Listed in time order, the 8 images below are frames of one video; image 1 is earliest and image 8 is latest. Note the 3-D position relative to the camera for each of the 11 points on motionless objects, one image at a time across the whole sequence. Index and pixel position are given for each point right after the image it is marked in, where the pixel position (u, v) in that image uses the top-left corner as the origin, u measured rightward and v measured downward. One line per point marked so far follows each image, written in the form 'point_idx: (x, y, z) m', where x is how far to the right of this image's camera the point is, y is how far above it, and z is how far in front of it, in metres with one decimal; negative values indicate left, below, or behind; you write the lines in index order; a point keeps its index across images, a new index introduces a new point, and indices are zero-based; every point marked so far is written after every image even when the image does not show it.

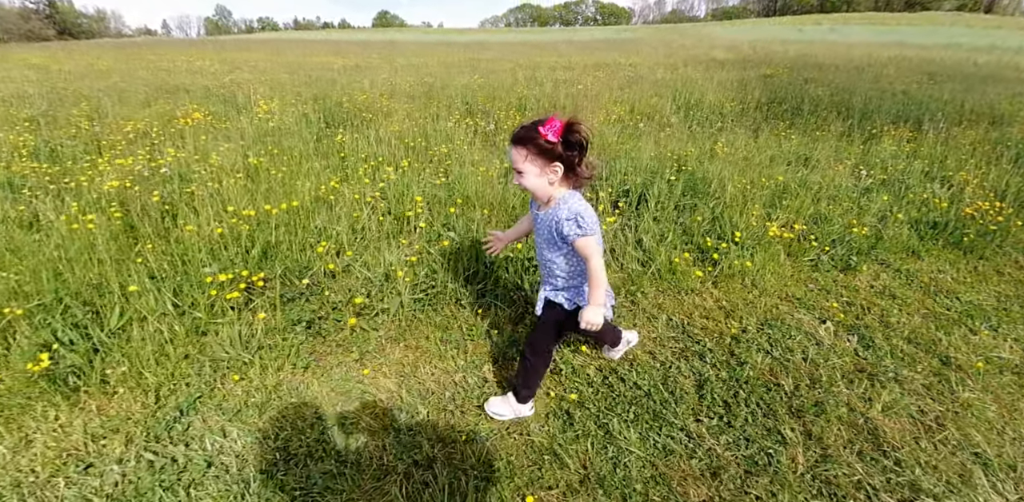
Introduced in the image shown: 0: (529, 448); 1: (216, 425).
0: (+0.1, -0.7, +1.8) m
1: (-1.1, -0.7, +1.9) m
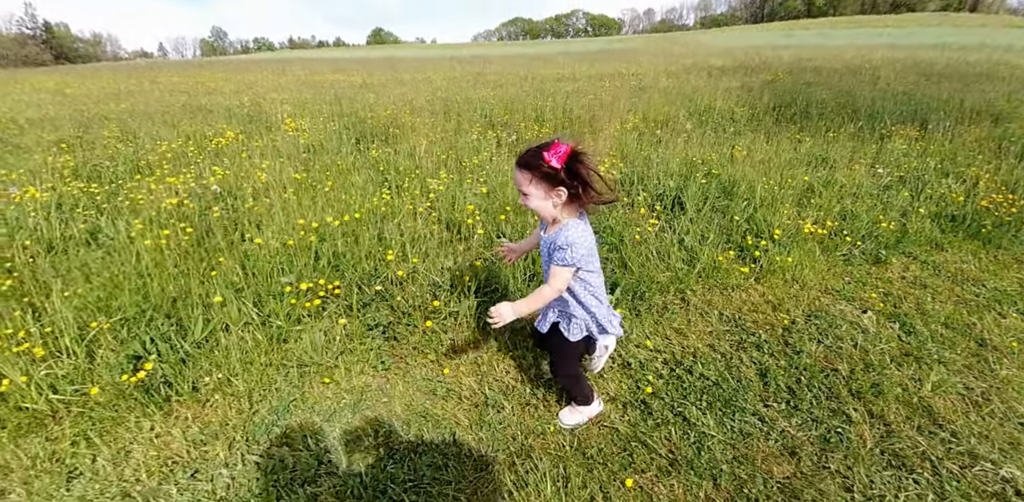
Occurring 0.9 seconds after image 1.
0: (+0.4, -0.7, +1.9) m
1: (-0.8, -0.7, +2.0) m
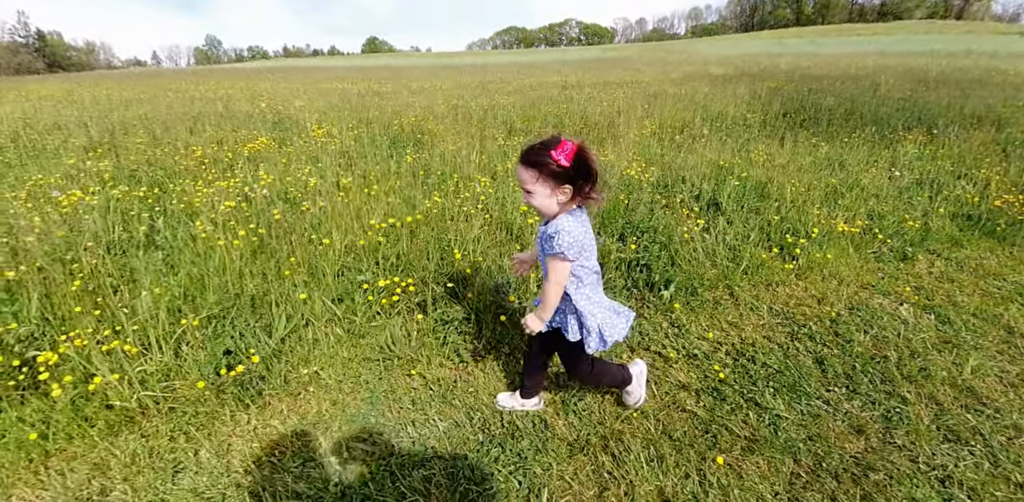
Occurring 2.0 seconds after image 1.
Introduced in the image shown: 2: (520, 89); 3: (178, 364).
0: (+0.8, -0.7, +2.0) m
1: (-0.4, -0.7, +2.1) m
2: (+0.2, +3.1, +9.4) m
3: (-1.6, -0.5, +2.3) m
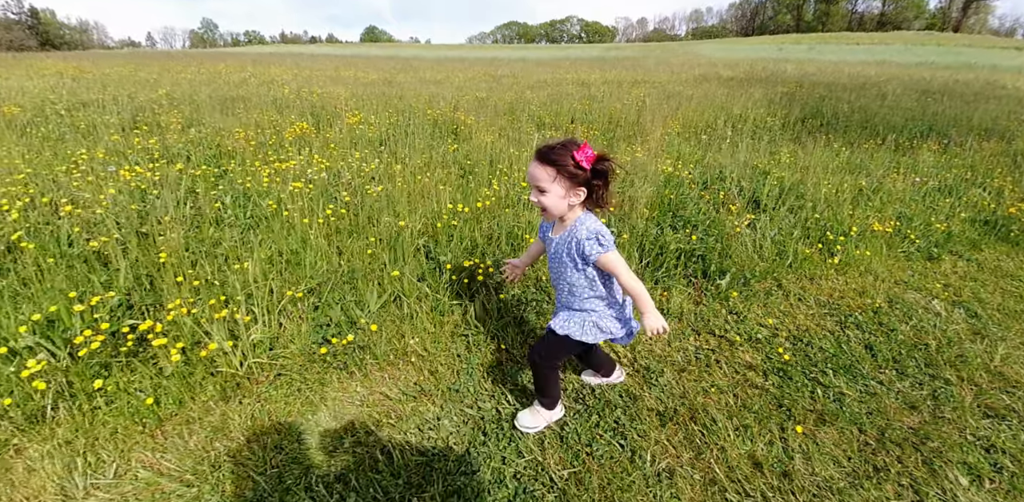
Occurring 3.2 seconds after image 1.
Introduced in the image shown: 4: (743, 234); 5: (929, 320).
0: (+1.2, -0.7, +2.3) m
1: (0.0, -0.6, +2.3) m
2: (+0.5, +3.3, +9.5) m
3: (-1.1, -0.4, +2.4) m
4: (+1.6, +0.1, +3.3) m
5: (+2.5, -0.4, +2.9) m
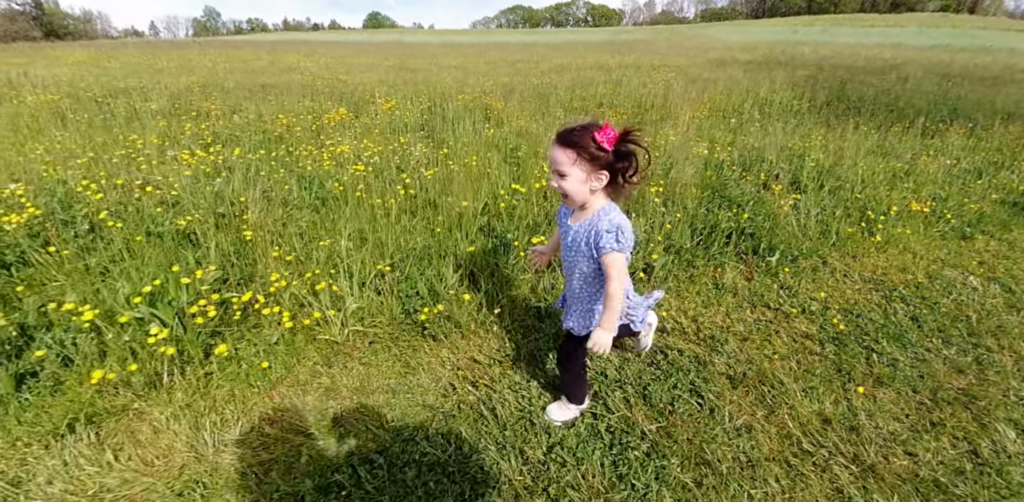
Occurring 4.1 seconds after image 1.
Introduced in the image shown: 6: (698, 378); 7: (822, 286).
0: (+1.6, -0.6, +2.4) m
1: (+0.4, -0.5, +2.5) m
2: (+0.9, +3.6, +9.6) m
3: (-0.7, -0.3, +2.6) m
4: (+2.0, +0.3, +3.5) m
5: (+2.9, -0.3, +3.0) m
6: (+0.9, -0.6, +2.3) m
7: (+1.9, -0.2, +3.0) m
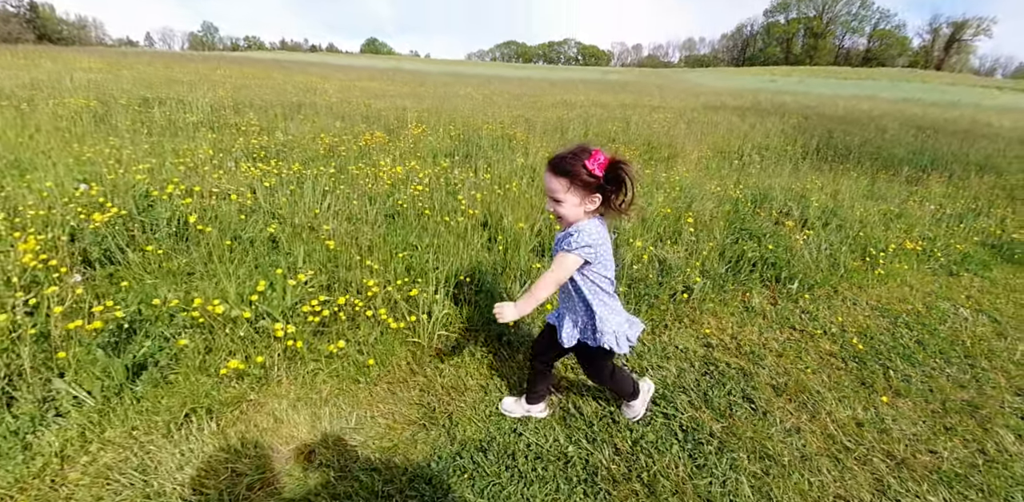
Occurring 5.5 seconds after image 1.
0: (+2.0, -0.7, +2.8) m
1: (+0.7, -0.6, +2.8) m
2: (+1.1, +3.0, +10.1) m
3: (-0.4, -0.4, +2.9) m
4: (+2.3, 0.0, +3.9) m
5: (+3.2, -0.5, +3.5) m
6: (+1.3, -0.7, +2.6) m
7: (+2.3, -0.4, +3.4) m
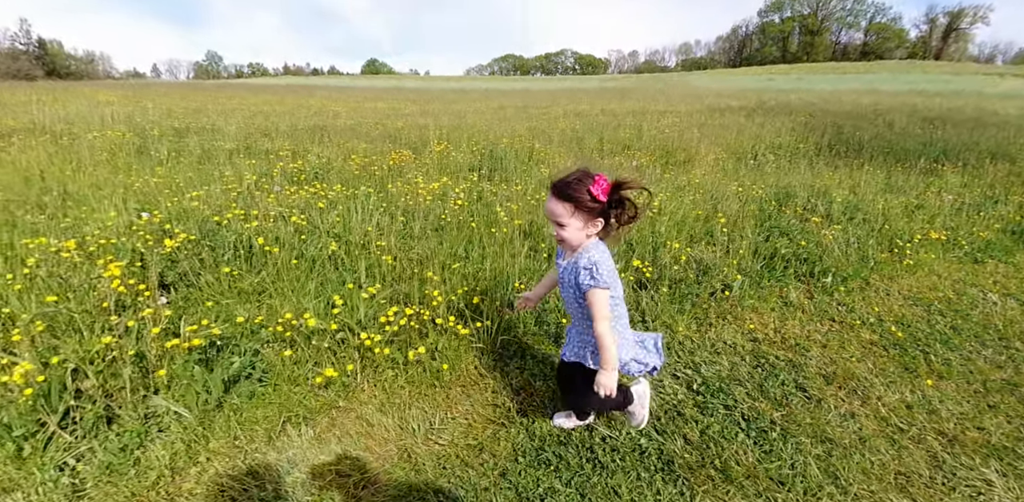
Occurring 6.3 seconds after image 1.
0: (+2.3, -0.7, +2.9) m
1: (+1.1, -0.6, +2.9) m
2: (+1.3, +2.9, +10.4) m
3: (0.0, -0.4, +3.0) m
4: (+2.7, +0.1, +4.1) m
5: (+3.6, -0.4, +3.6) m
6: (+1.6, -0.7, +2.8) m
7: (+2.7, -0.4, +3.6) m
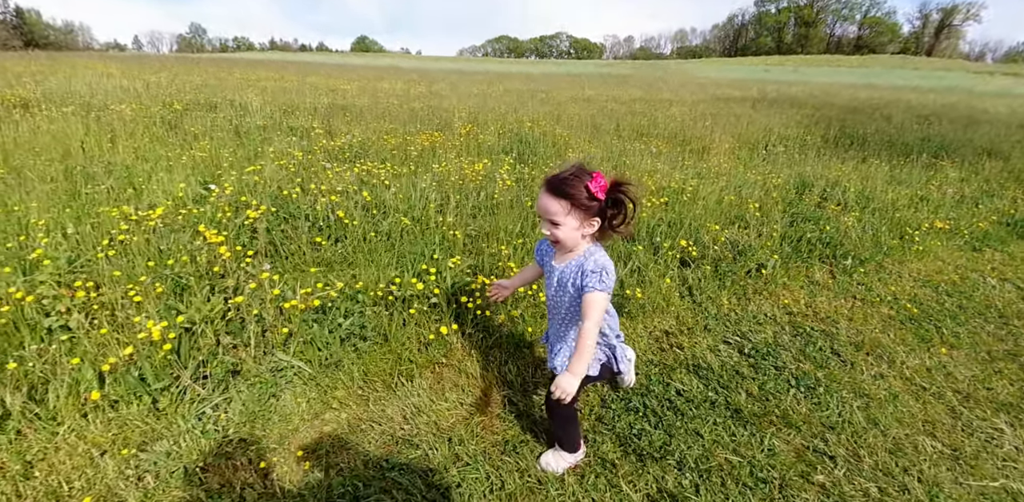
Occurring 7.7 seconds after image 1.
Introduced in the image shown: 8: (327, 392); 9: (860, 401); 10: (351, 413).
0: (+2.8, -0.6, +3.4) m
1: (+1.6, -0.5, +3.3) m
2: (+1.6, +3.3, +10.6) m
3: (+0.4, -0.3, +3.4) m
4: (+3.1, +0.2, +4.5) m
5: (+4.0, -0.3, +4.1) m
6: (+2.1, -0.6, +3.2) m
7: (+3.1, -0.3, +4.0) m
8: (-1.0, -0.8, +2.6) m
9: (+1.9, -0.8, +2.7) m
10: (-0.9, -0.8, +2.5) m
